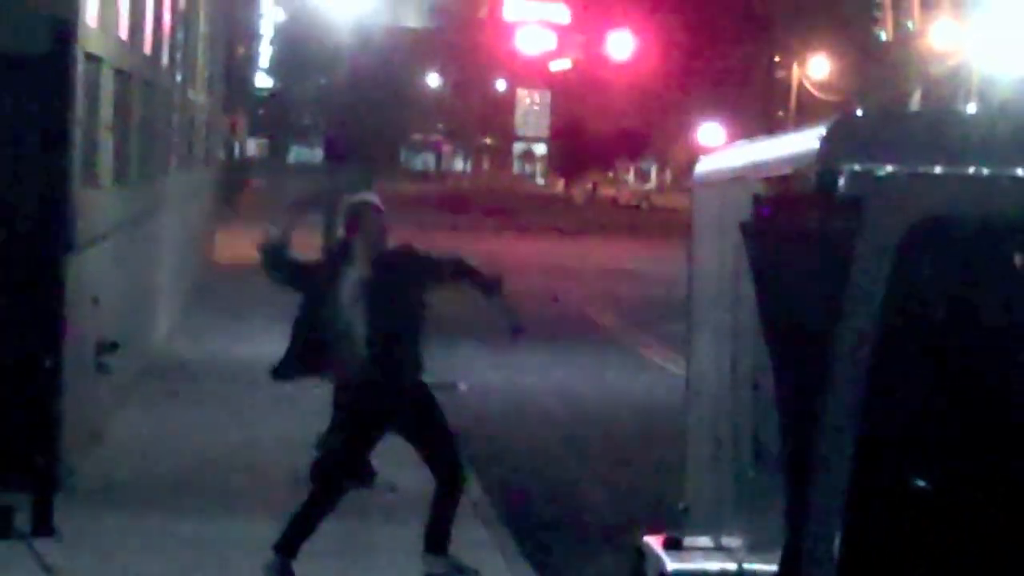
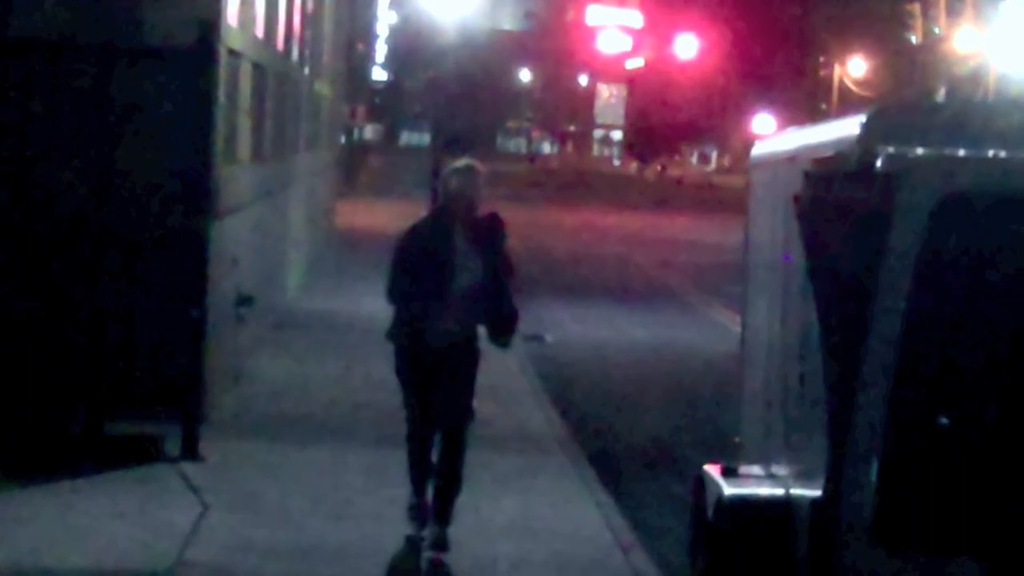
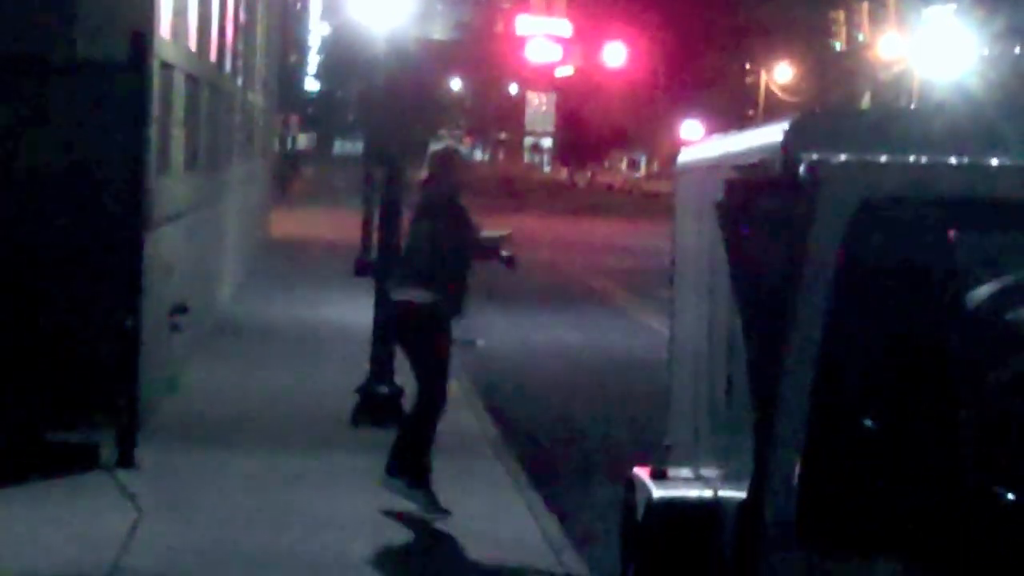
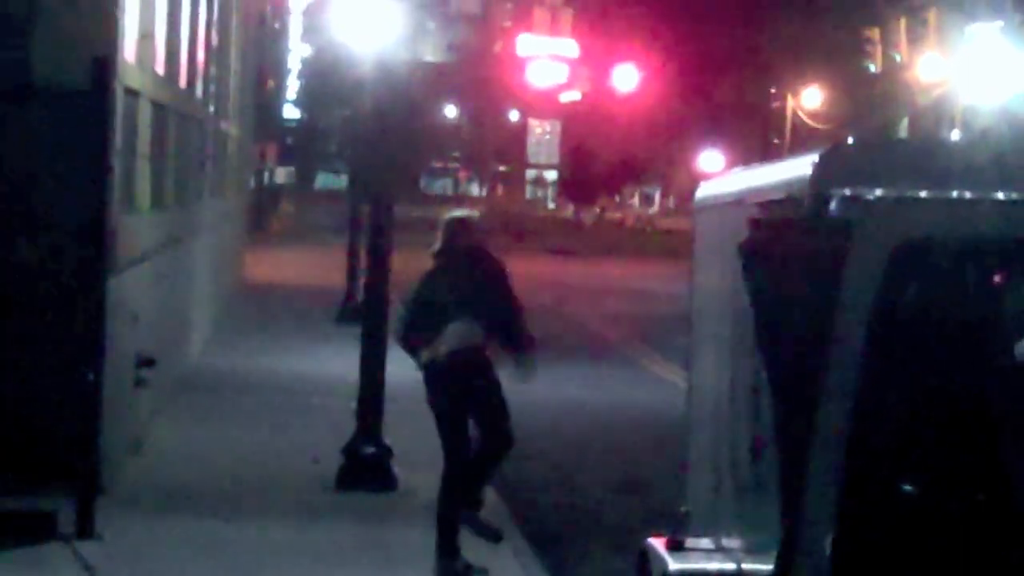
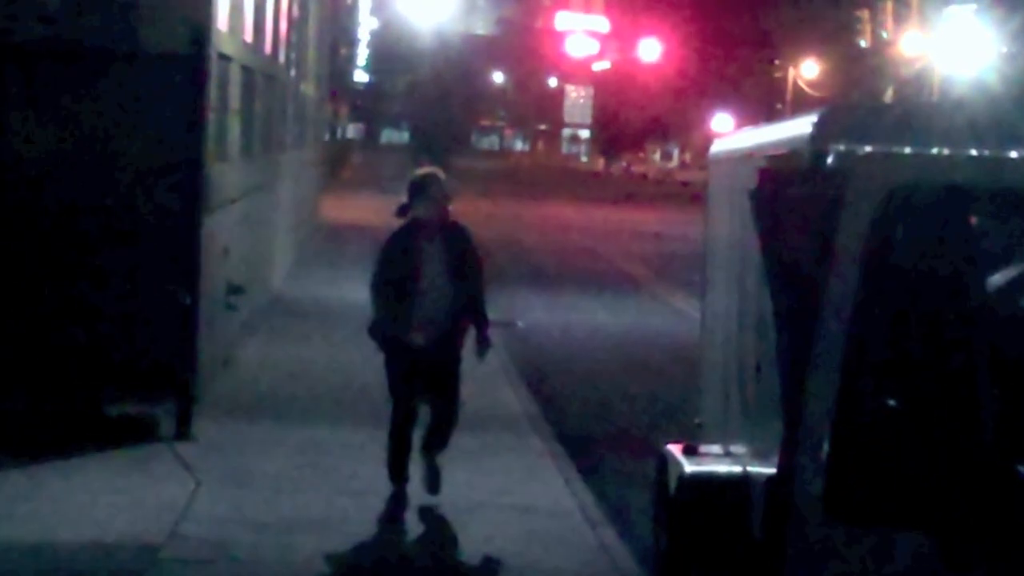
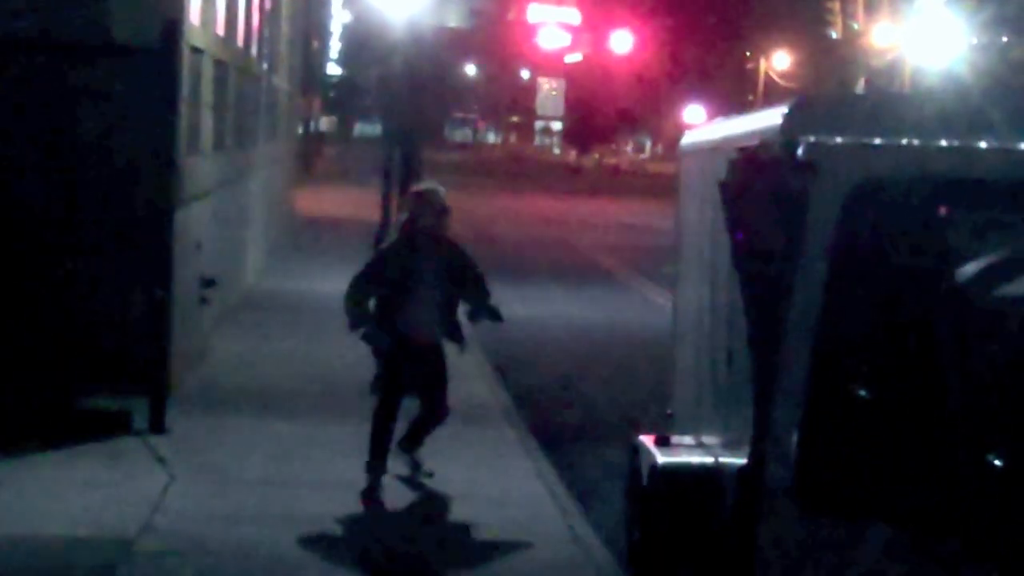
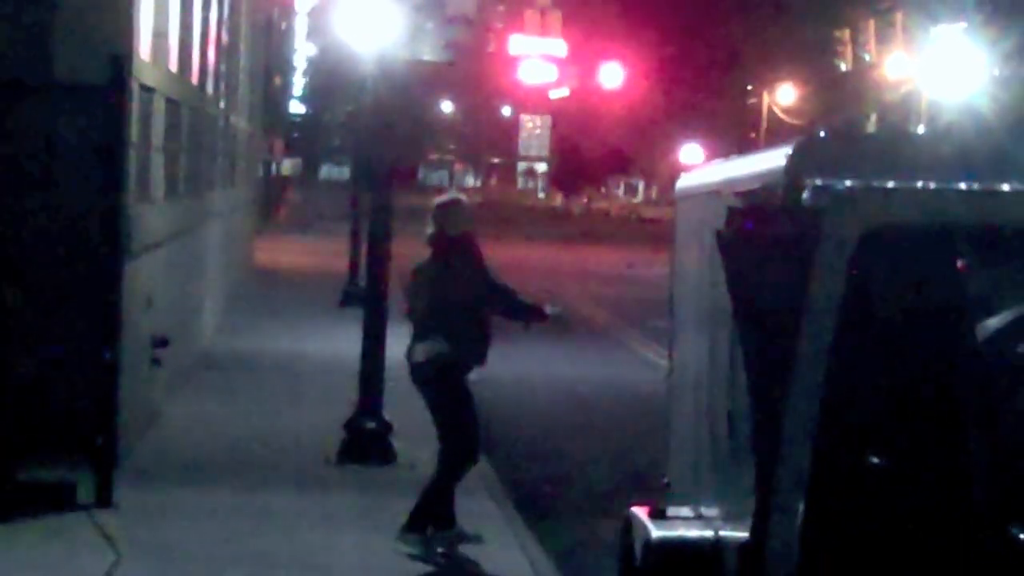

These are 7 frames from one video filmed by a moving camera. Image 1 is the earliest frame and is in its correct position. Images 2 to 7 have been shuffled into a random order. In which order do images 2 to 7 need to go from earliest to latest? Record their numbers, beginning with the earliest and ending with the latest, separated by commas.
4, 7, 3, 6, 5, 2
